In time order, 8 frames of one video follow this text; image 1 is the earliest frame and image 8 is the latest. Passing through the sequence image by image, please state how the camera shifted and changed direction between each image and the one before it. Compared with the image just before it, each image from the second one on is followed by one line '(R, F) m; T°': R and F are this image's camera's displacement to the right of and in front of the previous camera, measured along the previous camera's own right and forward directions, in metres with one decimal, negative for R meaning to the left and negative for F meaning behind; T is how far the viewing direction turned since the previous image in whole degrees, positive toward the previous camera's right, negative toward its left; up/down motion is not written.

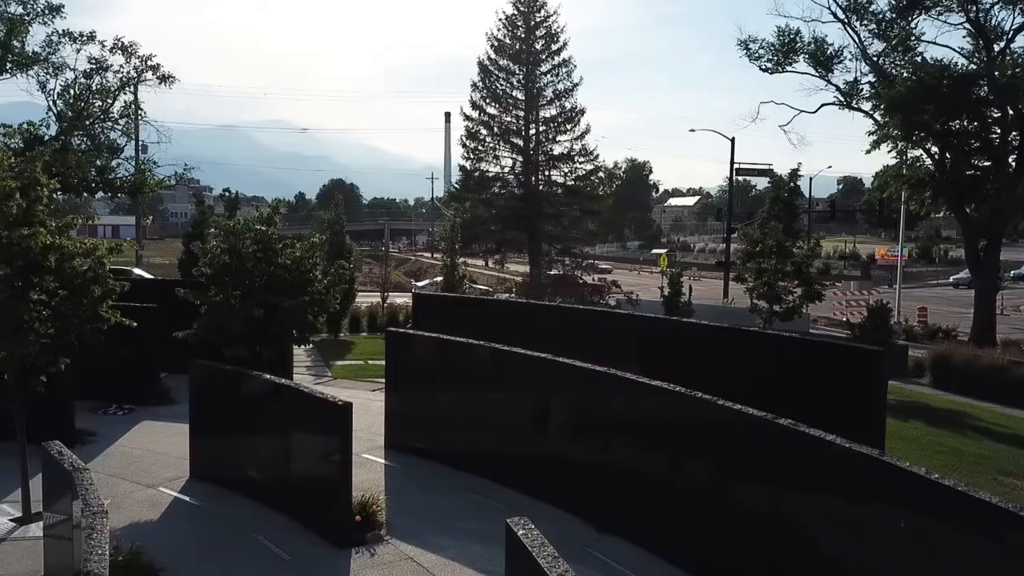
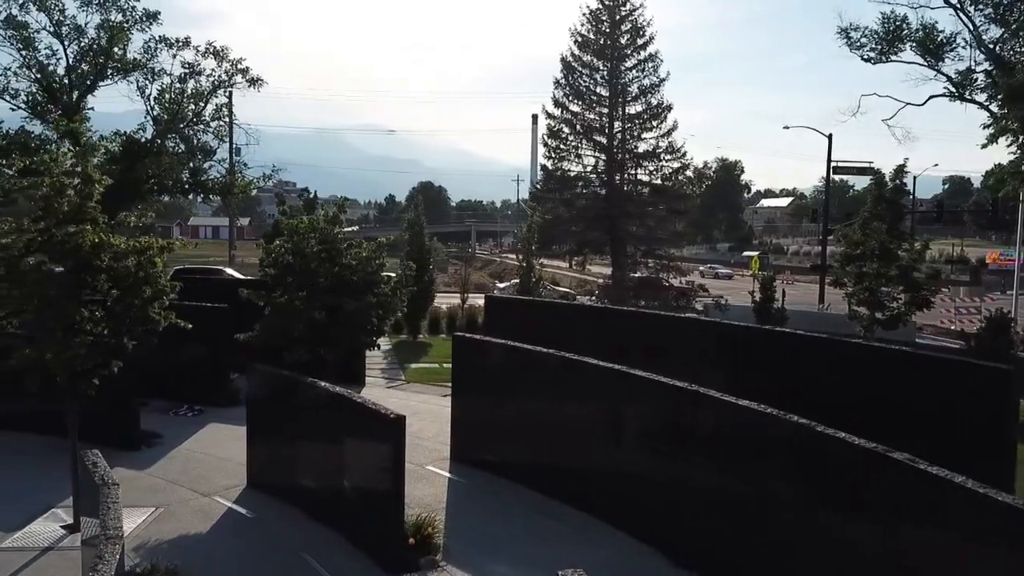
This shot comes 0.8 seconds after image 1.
(+0.2, +0.9) m; -6°
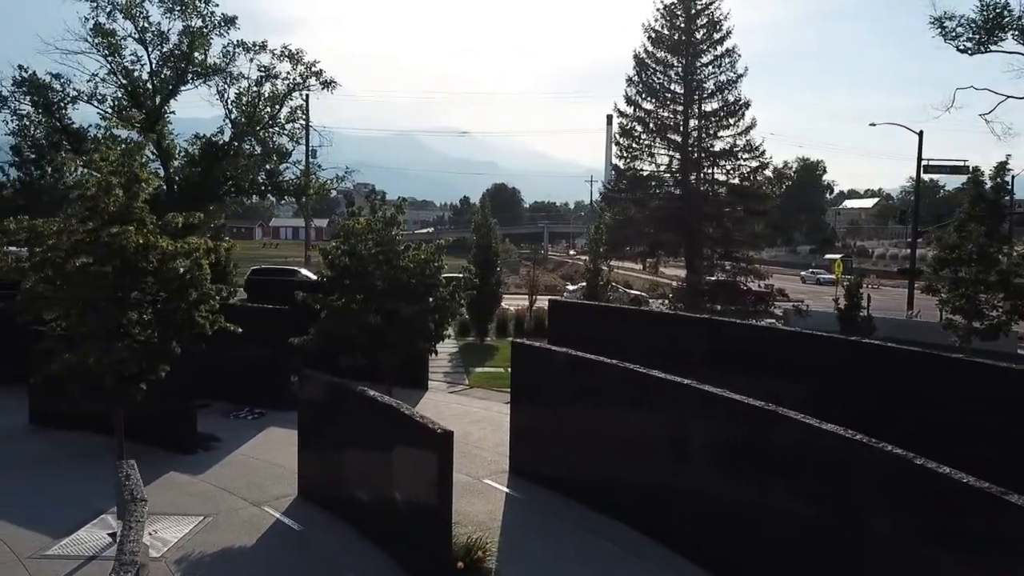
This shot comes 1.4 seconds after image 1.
(+0.1, +0.7) m; -5°
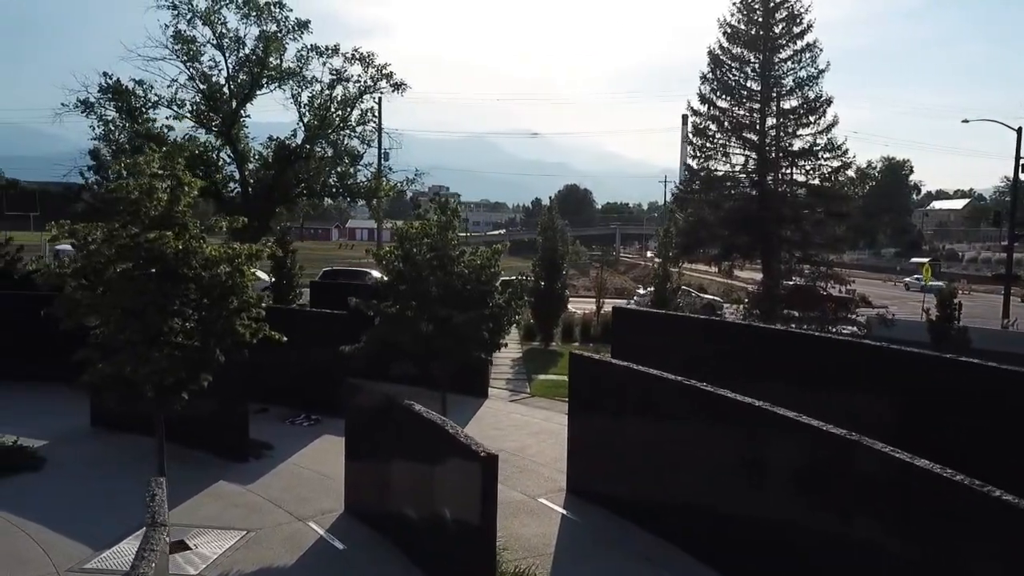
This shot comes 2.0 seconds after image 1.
(+0.2, +0.7) m; -5°
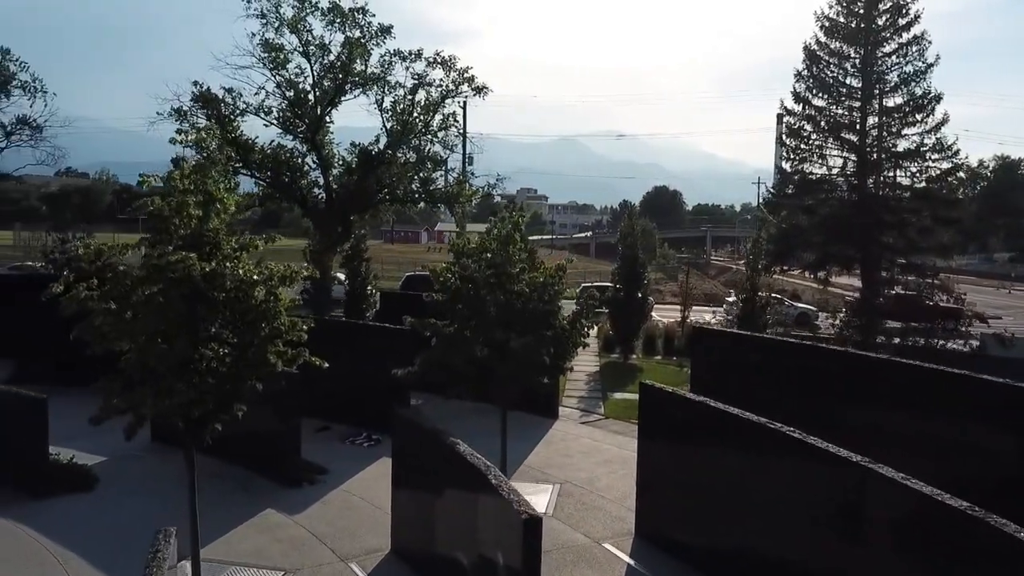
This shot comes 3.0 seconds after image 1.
(+0.3, +1.0) m; -6°
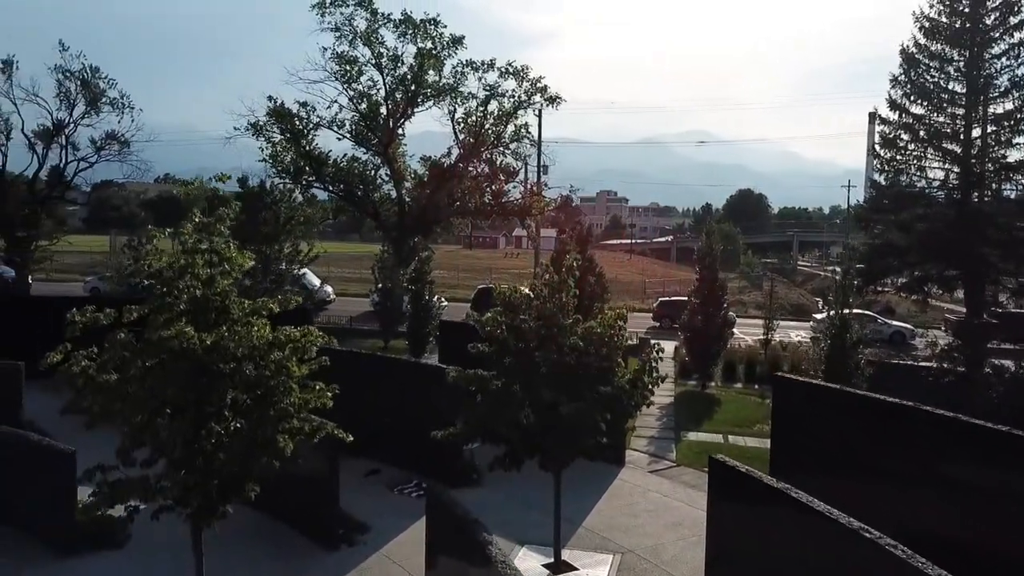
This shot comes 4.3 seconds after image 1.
(+0.3, +1.2) m; -6°
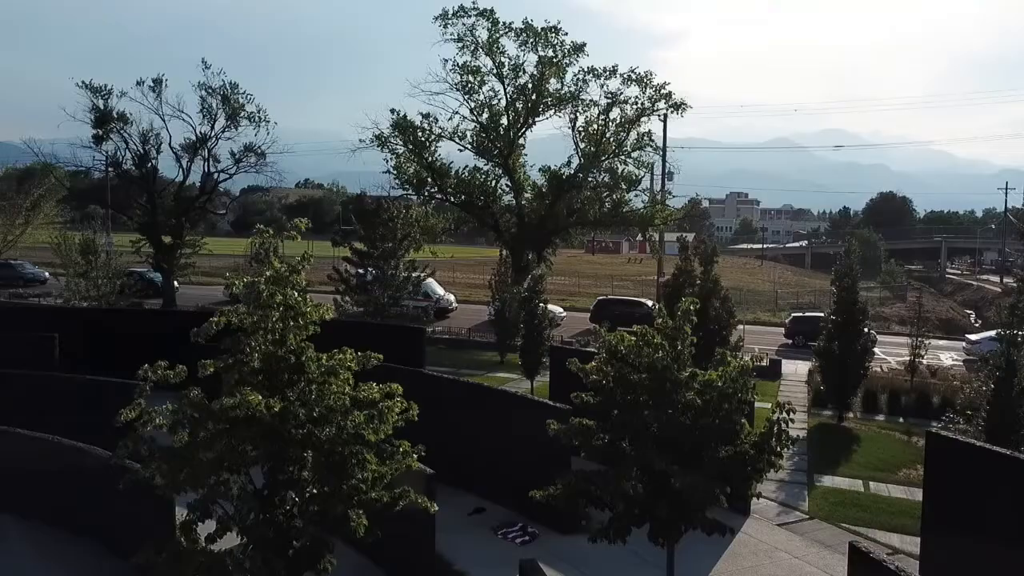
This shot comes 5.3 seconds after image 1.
(+0.2, +1.0) m; -9°
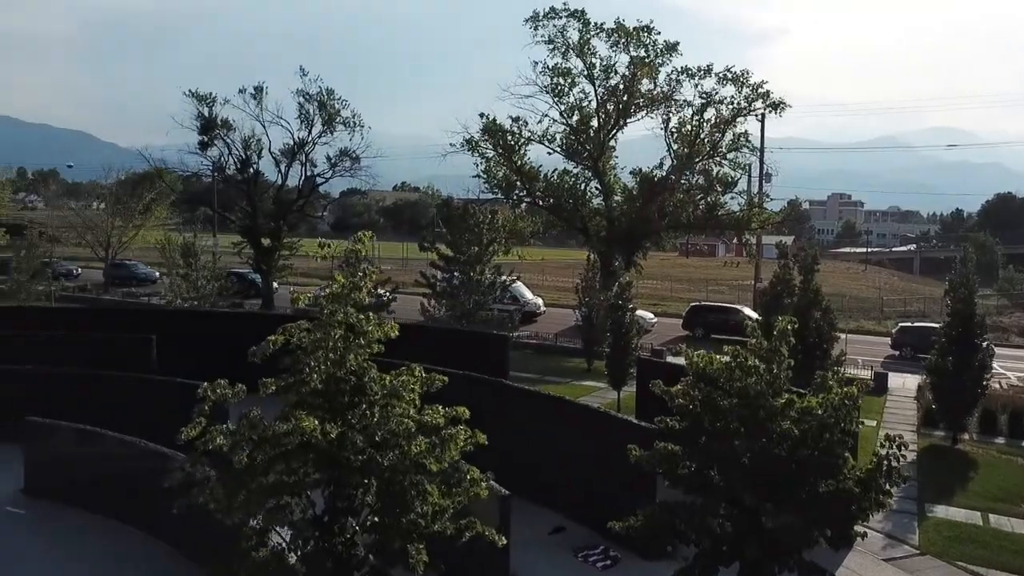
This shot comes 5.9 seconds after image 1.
(+0.1, +0.6) m; -6°
